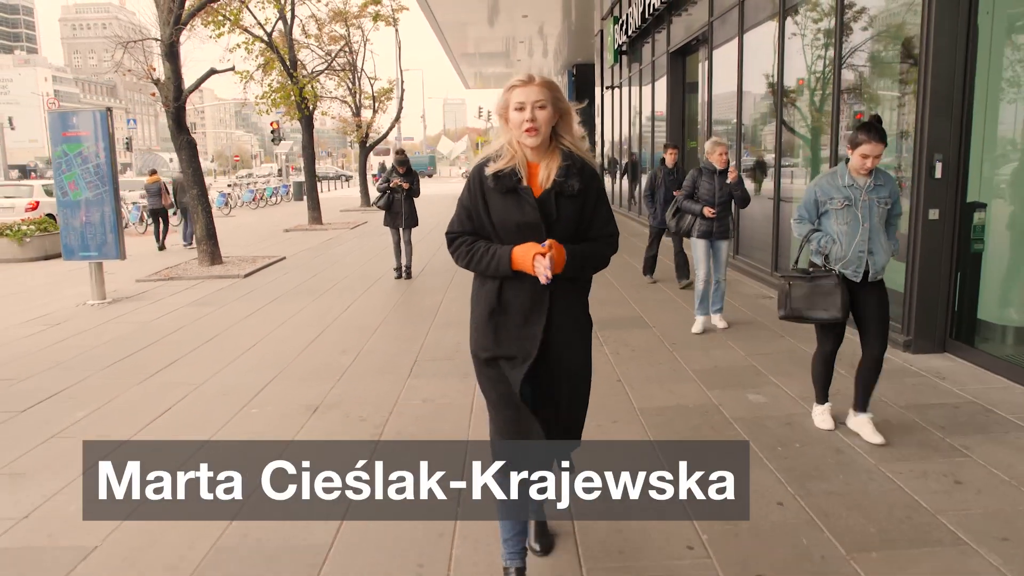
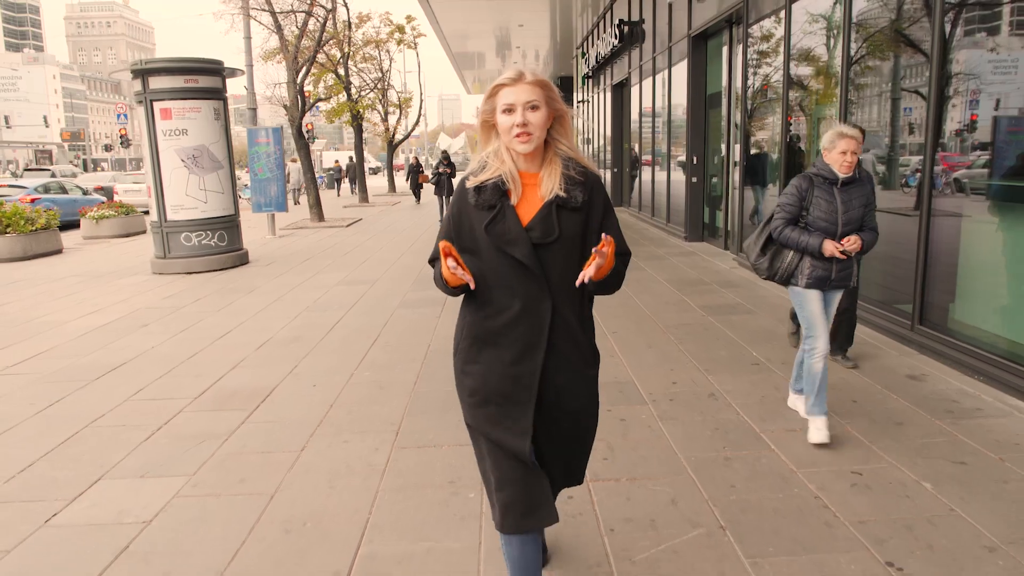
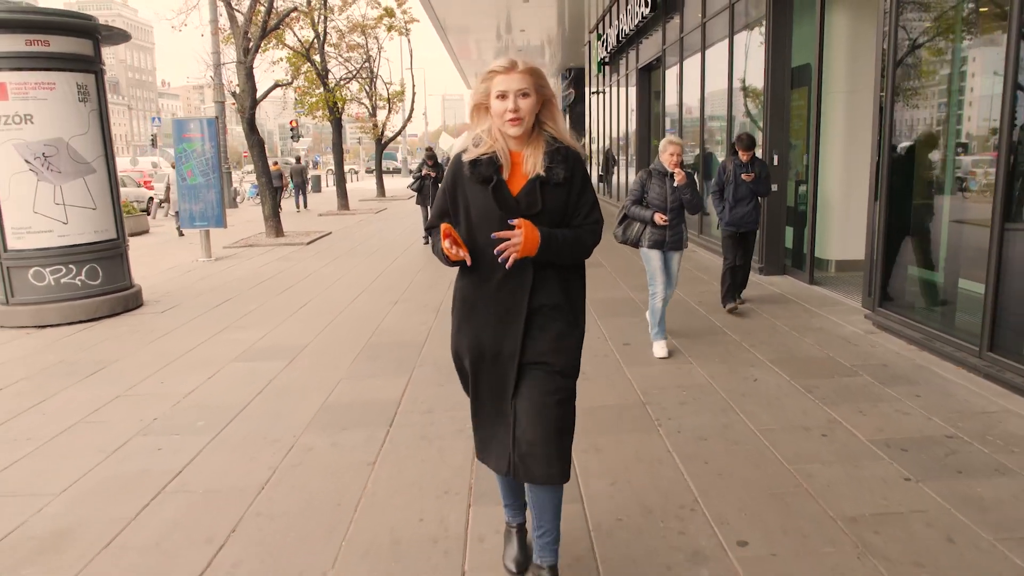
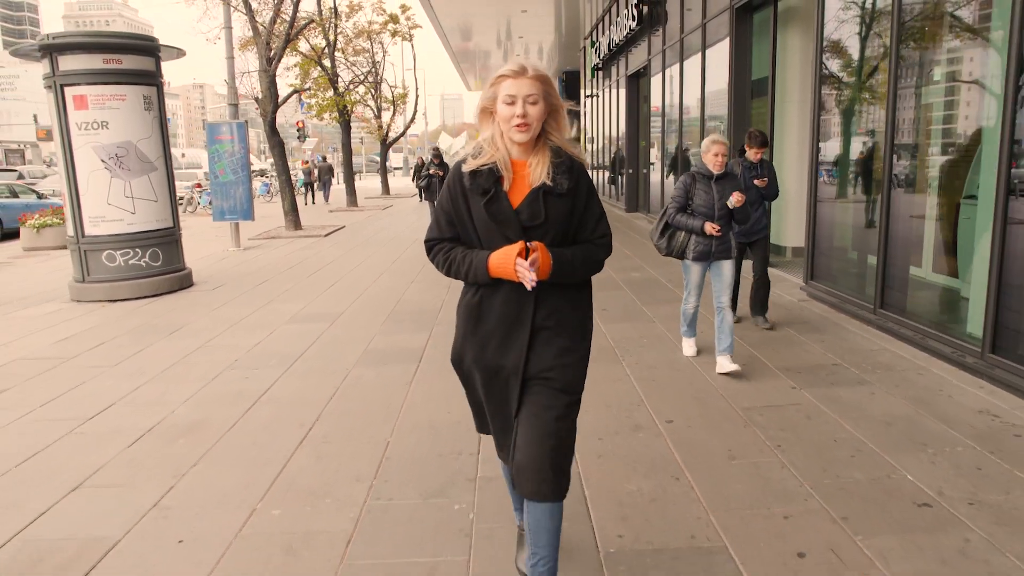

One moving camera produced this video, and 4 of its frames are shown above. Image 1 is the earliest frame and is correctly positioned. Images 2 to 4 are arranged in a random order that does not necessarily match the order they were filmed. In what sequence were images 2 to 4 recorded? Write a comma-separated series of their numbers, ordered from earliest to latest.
3, 4, 2
